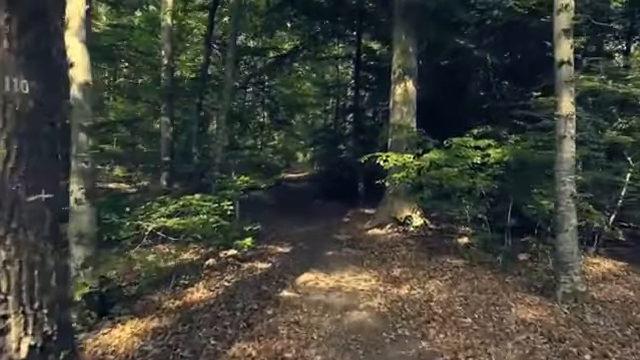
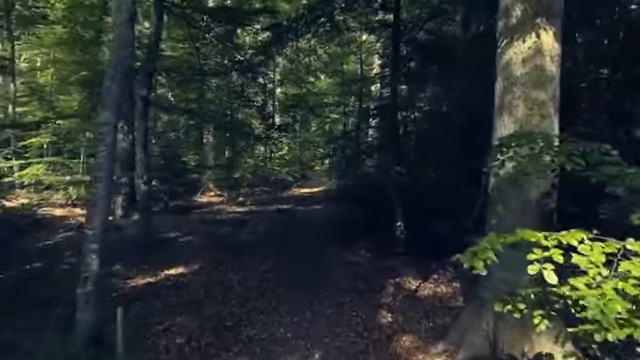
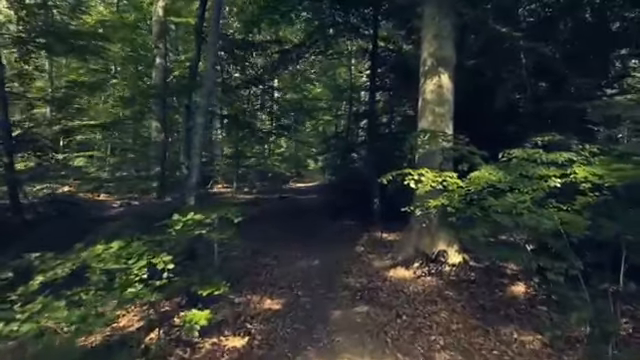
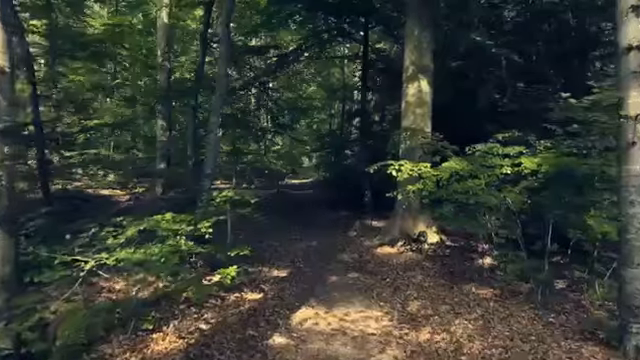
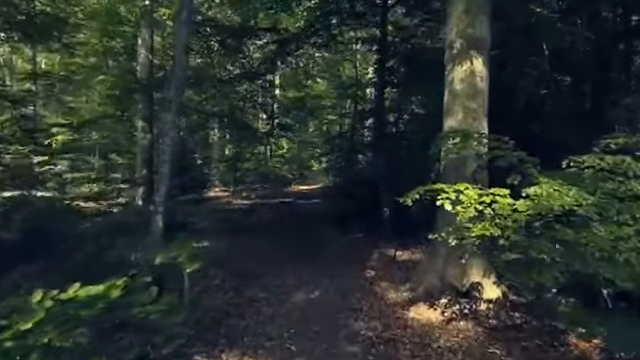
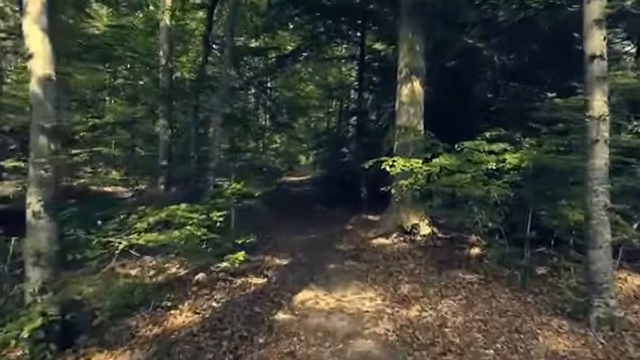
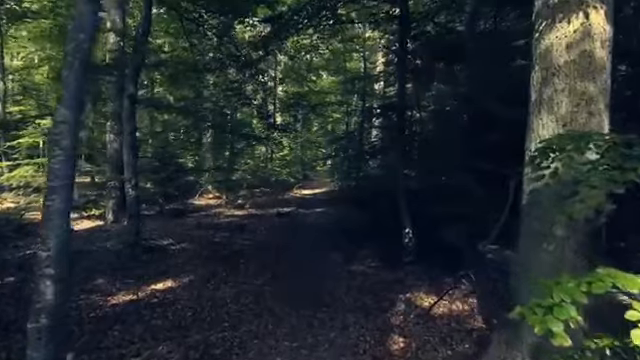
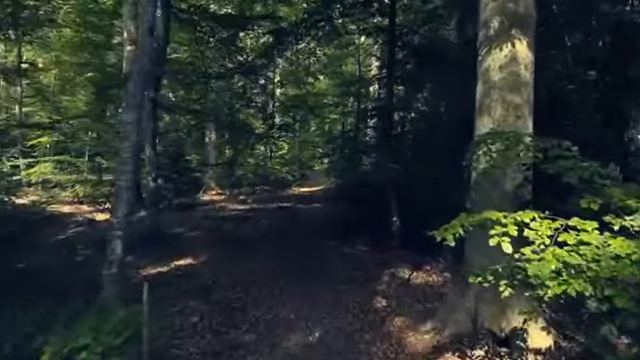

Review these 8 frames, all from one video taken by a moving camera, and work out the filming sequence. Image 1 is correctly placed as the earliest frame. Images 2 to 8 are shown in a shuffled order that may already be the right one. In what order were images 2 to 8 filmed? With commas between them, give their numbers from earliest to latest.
6, 4, 3, 5, 8, 2, 7
